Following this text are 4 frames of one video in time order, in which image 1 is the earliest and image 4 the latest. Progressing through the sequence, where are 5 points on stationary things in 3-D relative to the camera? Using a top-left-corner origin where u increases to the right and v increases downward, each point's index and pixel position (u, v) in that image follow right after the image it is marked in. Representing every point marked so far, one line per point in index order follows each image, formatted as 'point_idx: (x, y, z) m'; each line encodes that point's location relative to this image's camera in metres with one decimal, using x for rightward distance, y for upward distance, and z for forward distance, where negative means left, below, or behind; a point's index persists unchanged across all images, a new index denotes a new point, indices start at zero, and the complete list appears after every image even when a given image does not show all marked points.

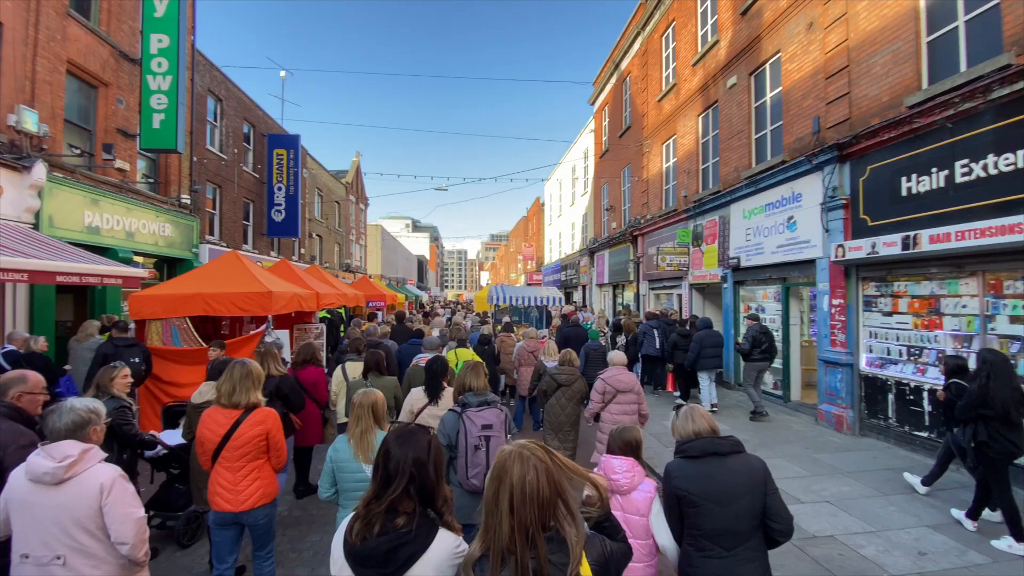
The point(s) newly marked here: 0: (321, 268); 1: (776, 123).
0: (-4.6, +0.5, +11.9) m
1: (+4.8, +3.0, +9.1) m
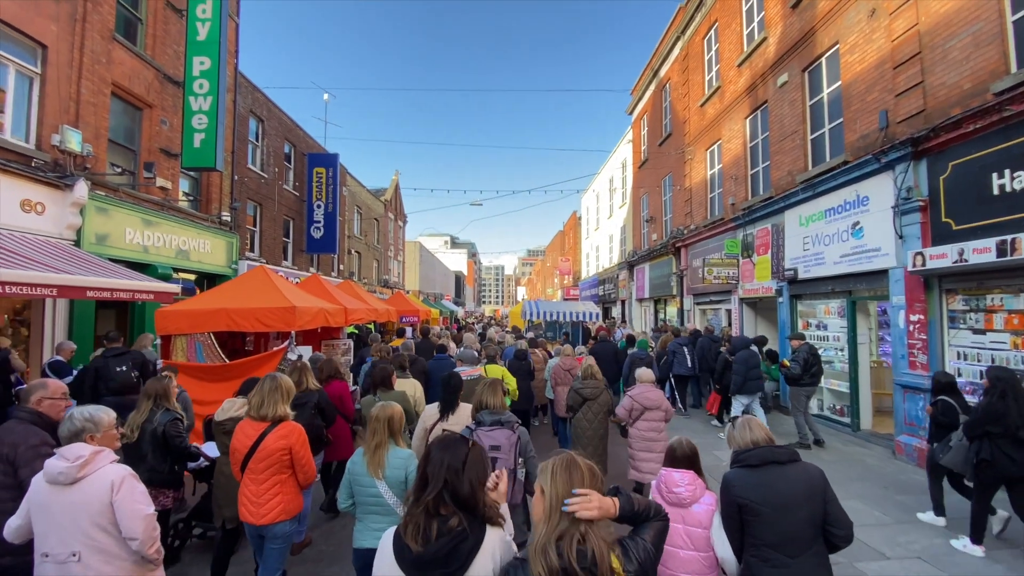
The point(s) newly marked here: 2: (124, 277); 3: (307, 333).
0: (-3.7, +0.1, +11.8) m
1: (+5.3, +2.8, +8.3) m
2: (-6.5, +0.2, +8.3) m
3: (-3.7, -0.8, +9.0) m
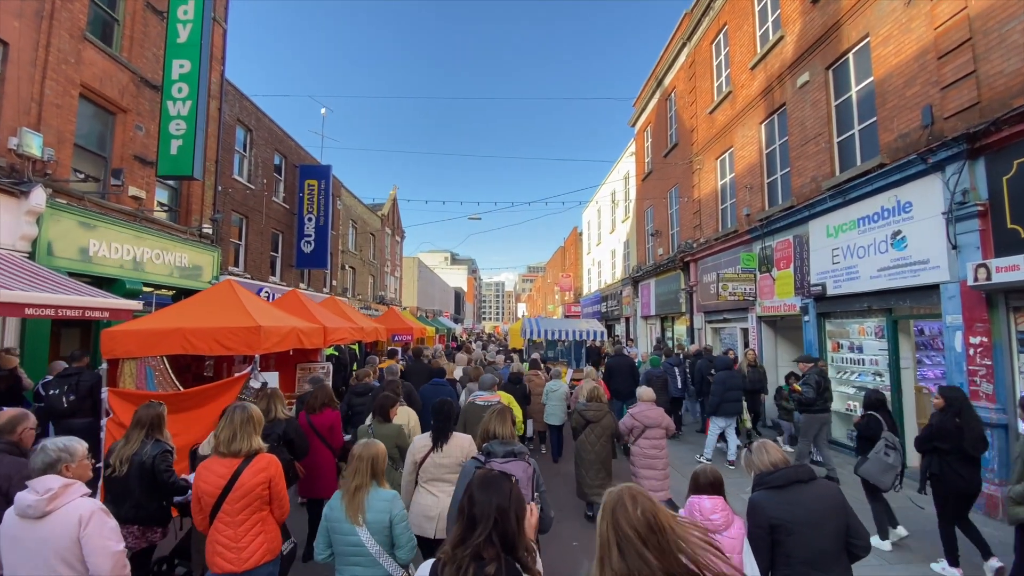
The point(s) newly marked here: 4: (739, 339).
0: (-3.8, -0.3, +10.9) m
1: (+5.3, +2.5, +7.5) m
2: (-6.5, -0.1, +7.5) m
3: (-3.8, -1.1, +8.1) m
4: (+5.1, -1.1, +11.1) m
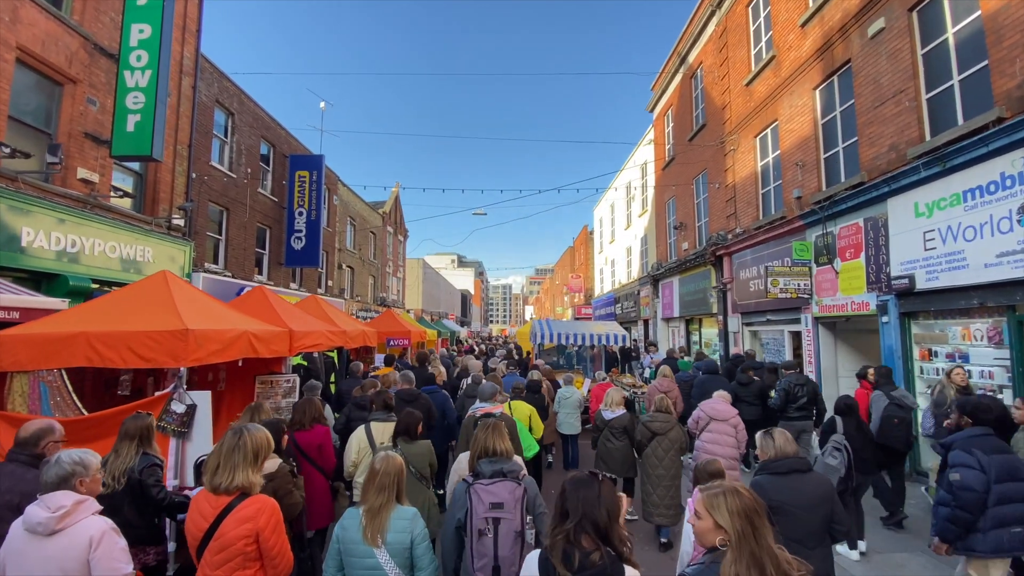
0: (-3.6, -0.2, +9.4) m
1: (+5.4, +2.6, +5.9) m
2: (-6.4, 0.0, +6.0) m
3: (-3.6, -1.0, +6.6) m
4: (+5.2, -1.1, +9.5) m
